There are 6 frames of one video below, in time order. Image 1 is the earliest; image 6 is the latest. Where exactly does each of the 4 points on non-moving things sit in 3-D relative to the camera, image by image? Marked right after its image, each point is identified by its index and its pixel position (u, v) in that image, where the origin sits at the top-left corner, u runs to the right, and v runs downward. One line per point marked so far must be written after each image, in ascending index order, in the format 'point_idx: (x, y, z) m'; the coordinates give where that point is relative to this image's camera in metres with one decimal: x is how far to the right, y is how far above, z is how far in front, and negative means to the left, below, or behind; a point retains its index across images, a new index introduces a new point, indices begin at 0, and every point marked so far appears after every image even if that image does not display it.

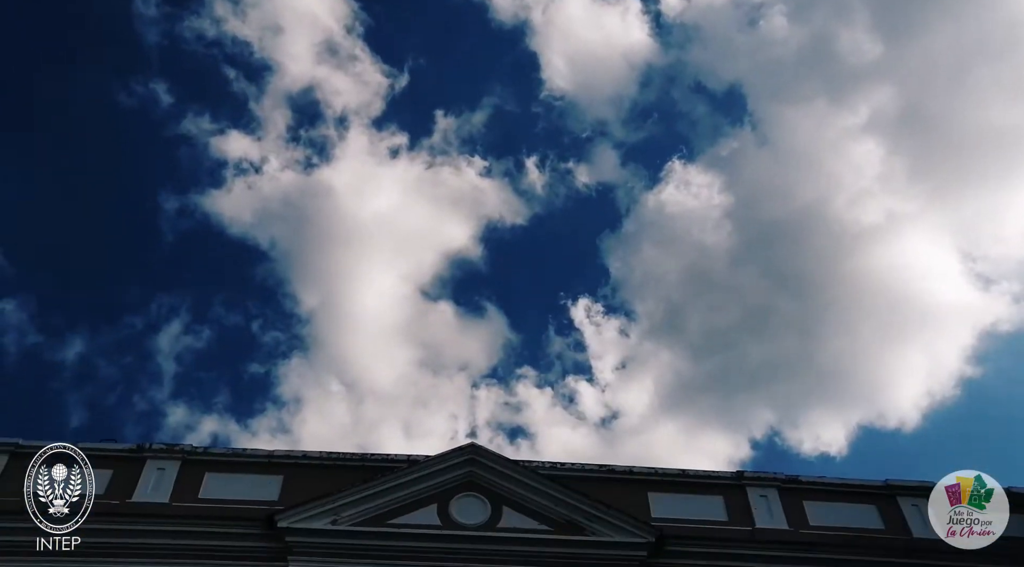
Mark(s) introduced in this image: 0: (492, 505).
0: (-0.2, -2.7, +11.7) m
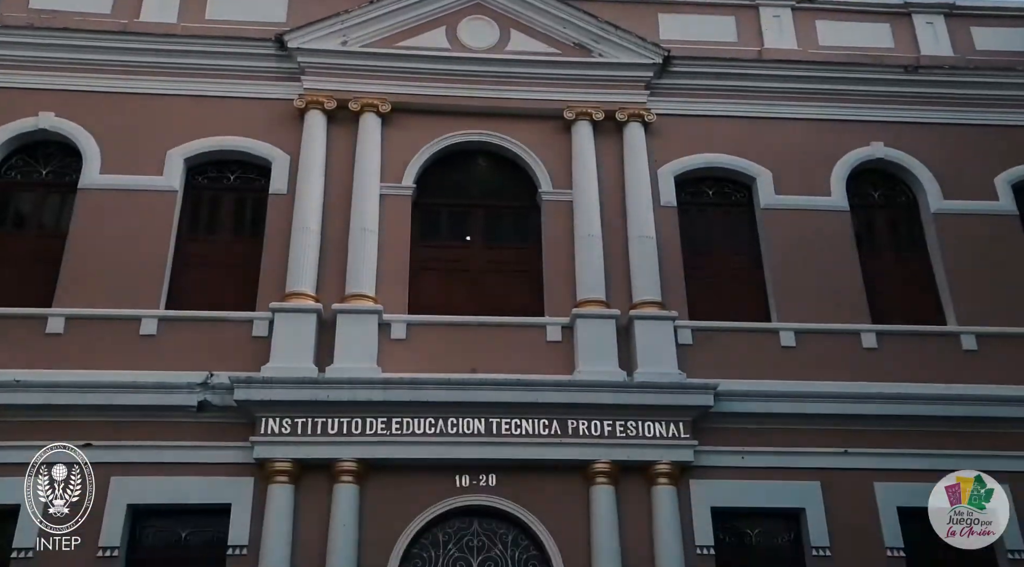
0: (-0.1, +3.1, +11.8) m
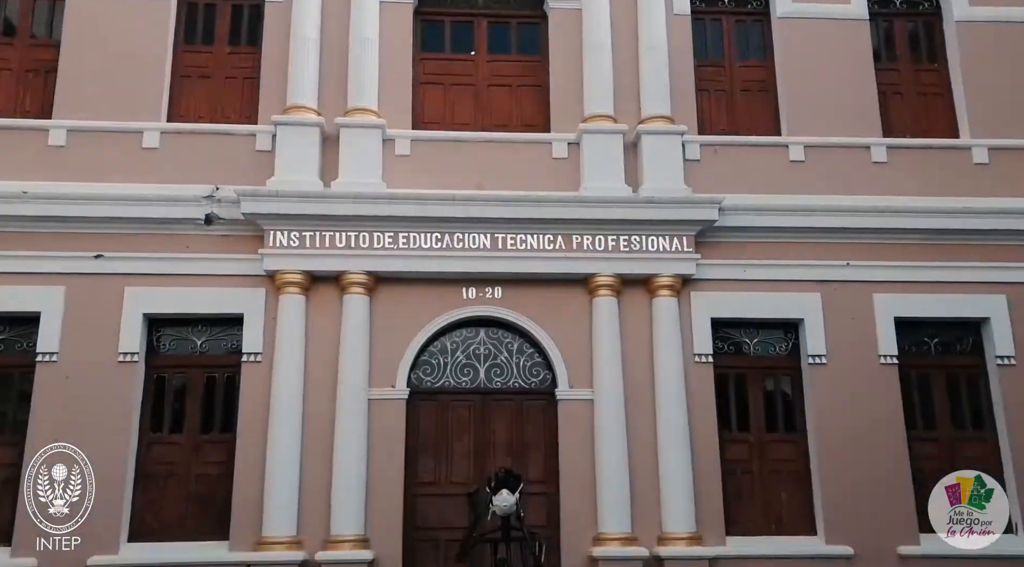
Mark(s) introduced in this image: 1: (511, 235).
0: (-0.1, +5.4, +11.0) m
1: (0.0, +0.5, +9.4) m
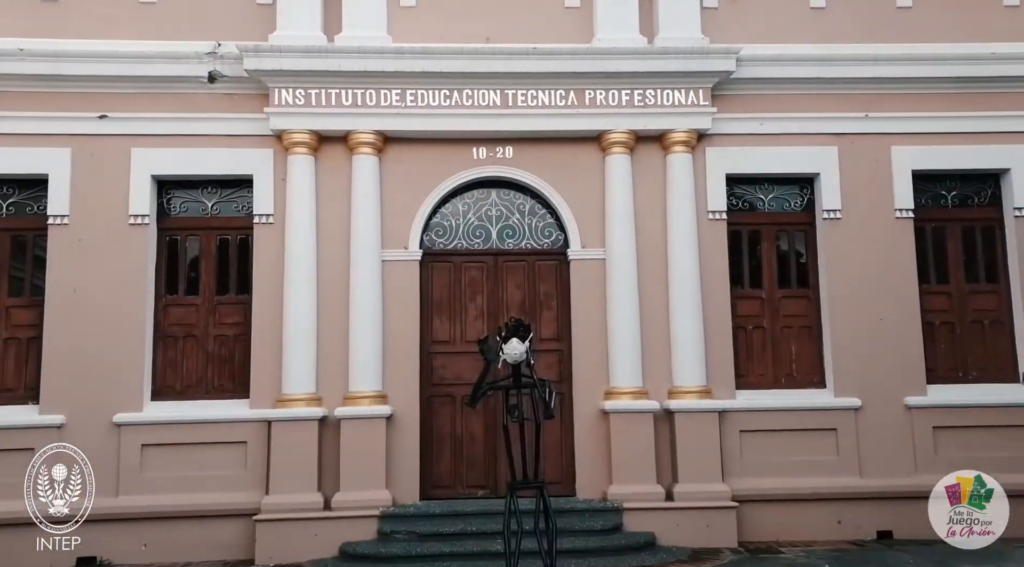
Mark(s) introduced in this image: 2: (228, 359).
0: (0.0, +6.9, +10.0) m
1: (+0.1, +1.8, +9.2) m
2: (-2.8, -0.7, +9.3) m
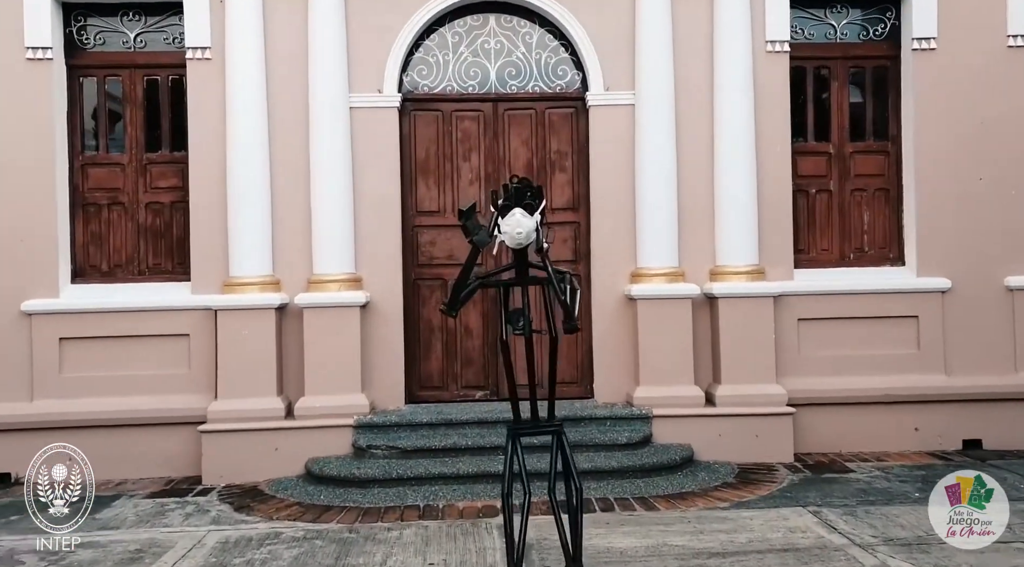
0: (0.0, +8.1, +7.2) m
1: (+0.1, +3.0, +7.1) m
2: (-2.7, +0.4, +7.5) m
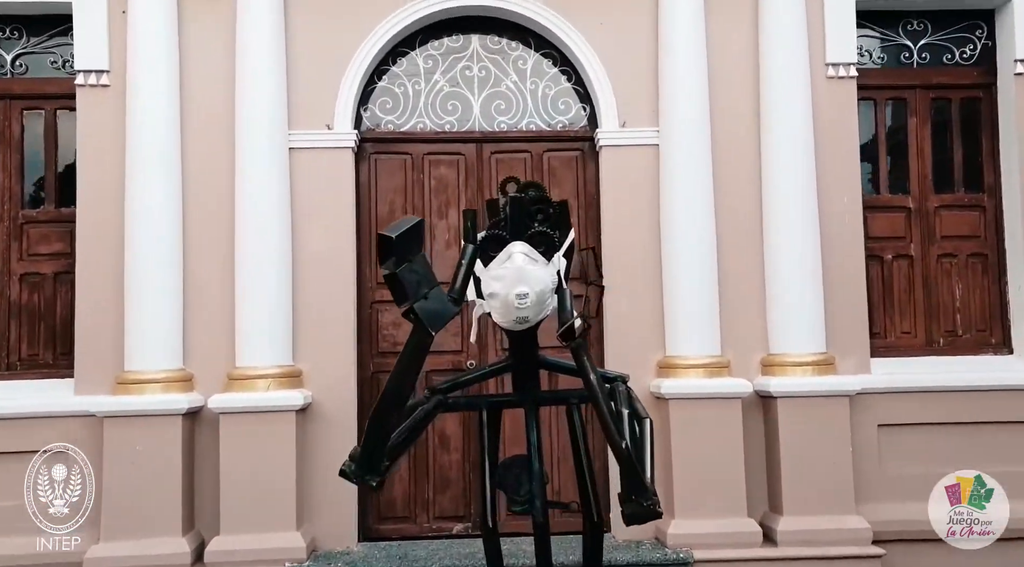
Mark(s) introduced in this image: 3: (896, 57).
0: (-0.1, +7.5, +6.1) m
1: (0.0, +2.4, +5.5) m
2: (-2.8, -0.2, +5.7) m
3: (+2.4, +1.4, +5.9) m
